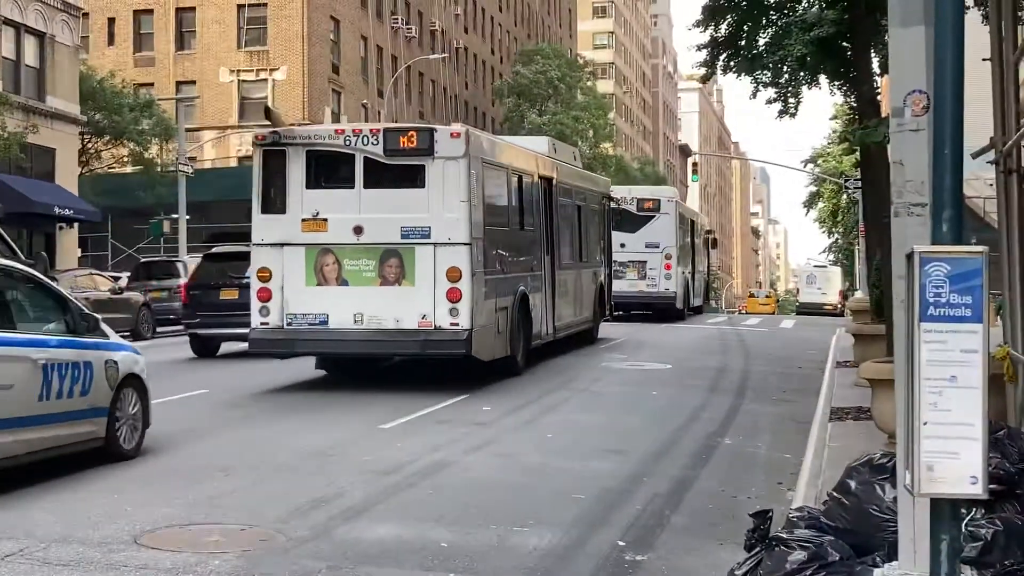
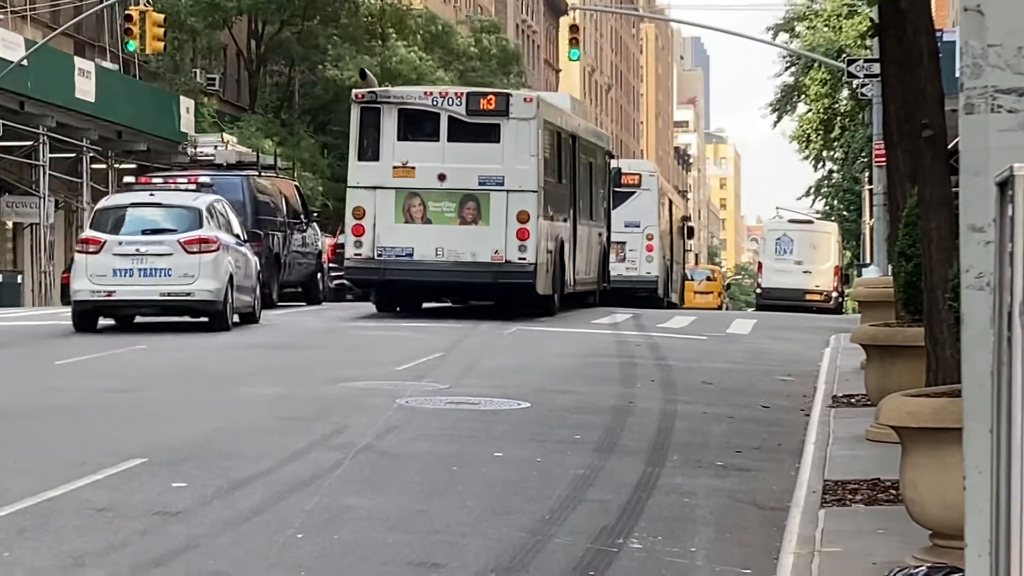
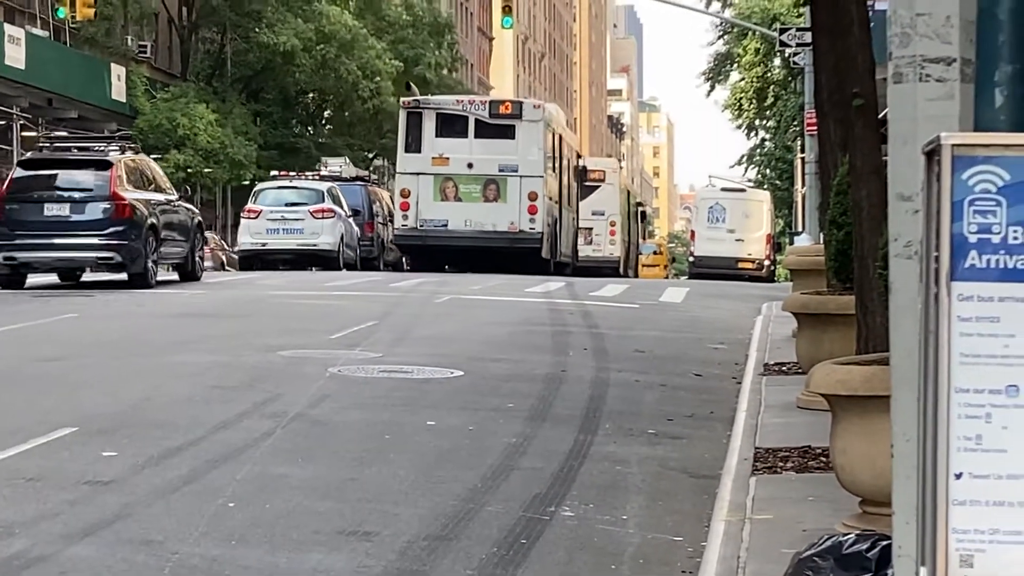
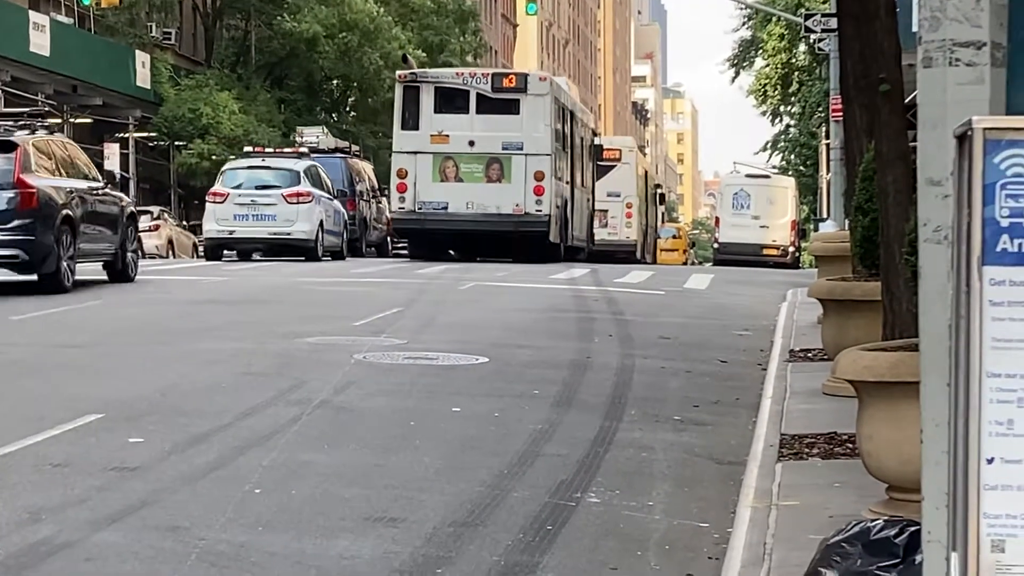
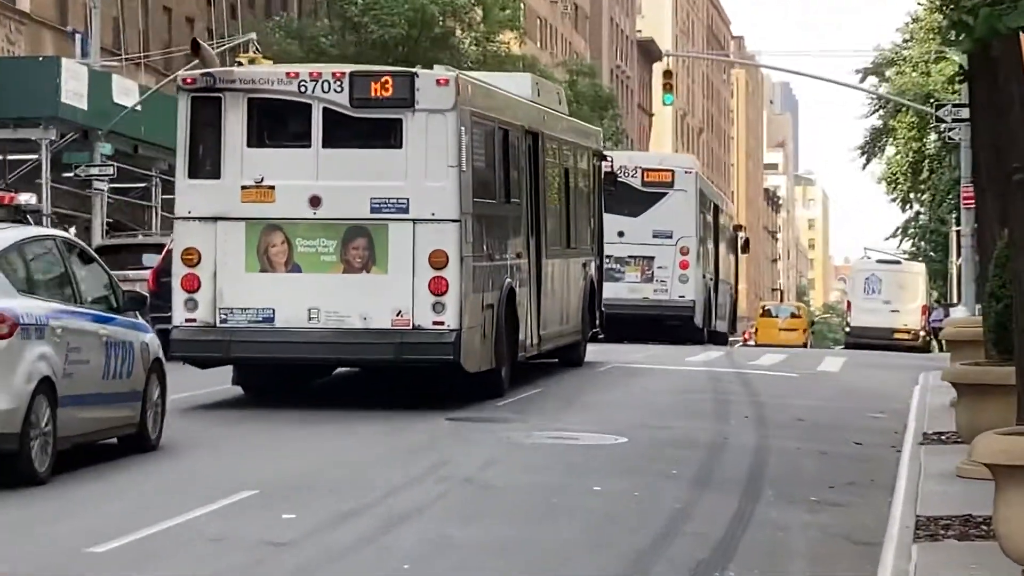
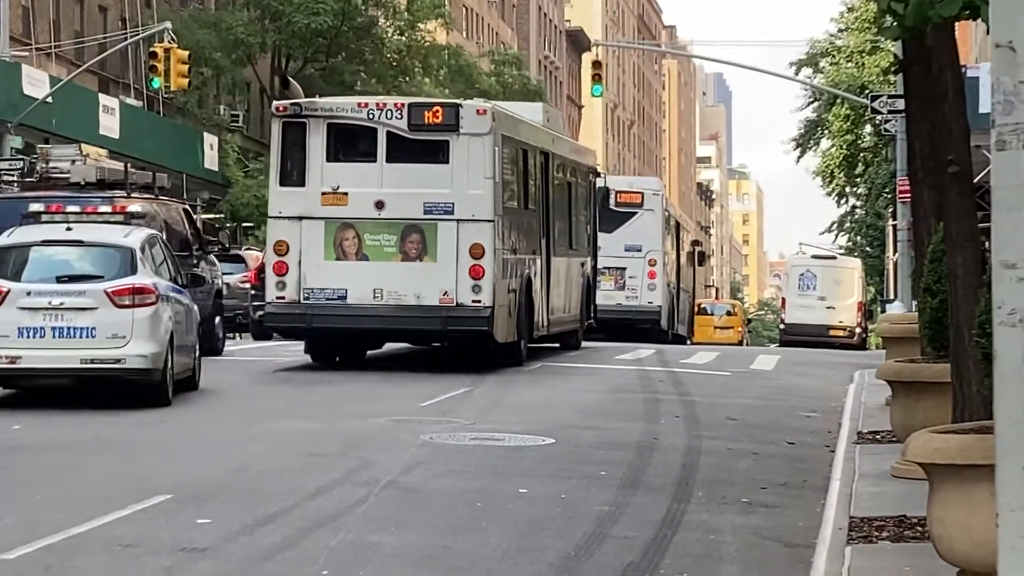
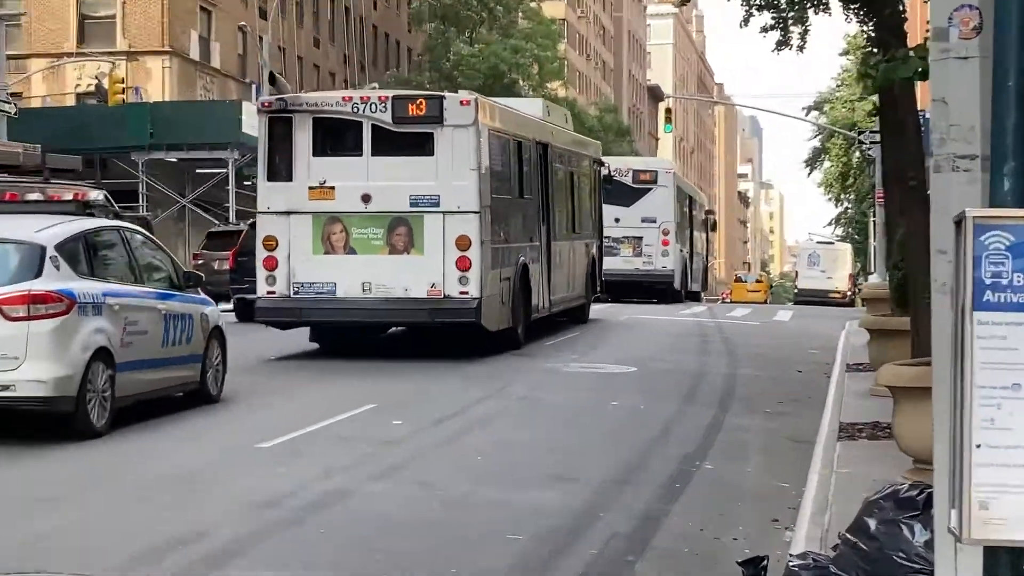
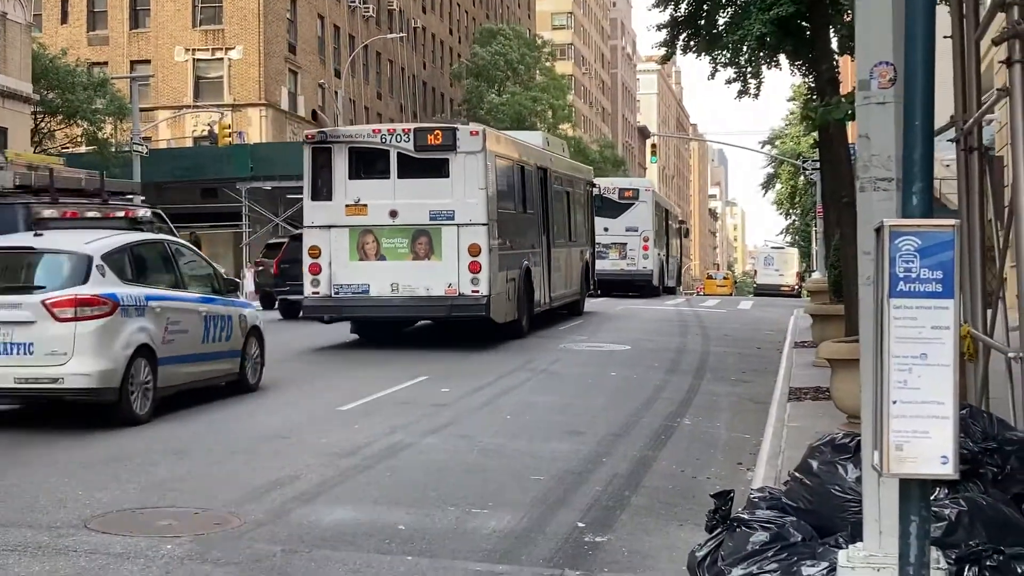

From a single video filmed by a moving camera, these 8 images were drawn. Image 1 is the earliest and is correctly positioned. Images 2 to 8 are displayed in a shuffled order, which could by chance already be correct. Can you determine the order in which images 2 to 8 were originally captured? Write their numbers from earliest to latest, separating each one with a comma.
8, 7, 5, 6, 2, 4, 3
